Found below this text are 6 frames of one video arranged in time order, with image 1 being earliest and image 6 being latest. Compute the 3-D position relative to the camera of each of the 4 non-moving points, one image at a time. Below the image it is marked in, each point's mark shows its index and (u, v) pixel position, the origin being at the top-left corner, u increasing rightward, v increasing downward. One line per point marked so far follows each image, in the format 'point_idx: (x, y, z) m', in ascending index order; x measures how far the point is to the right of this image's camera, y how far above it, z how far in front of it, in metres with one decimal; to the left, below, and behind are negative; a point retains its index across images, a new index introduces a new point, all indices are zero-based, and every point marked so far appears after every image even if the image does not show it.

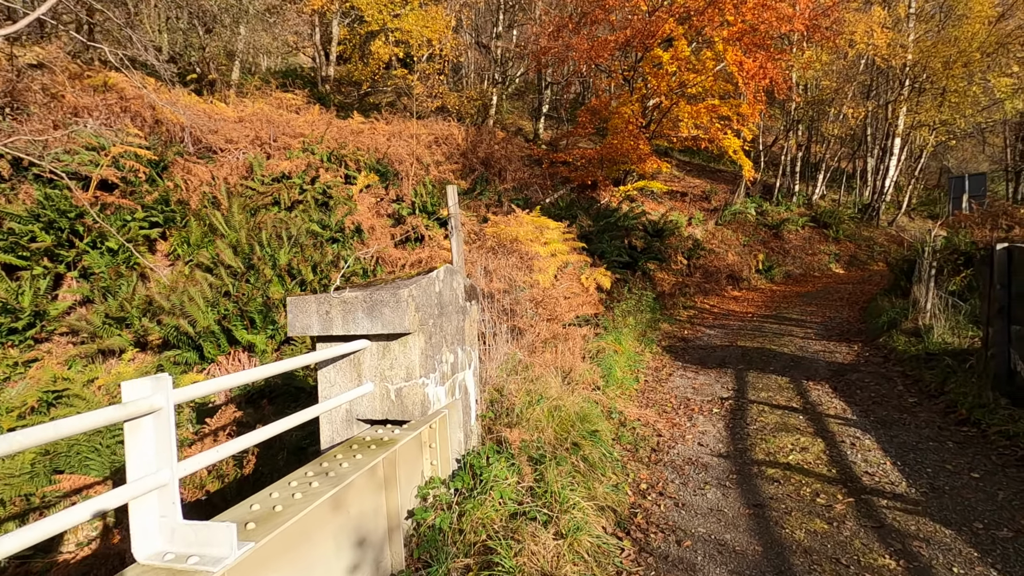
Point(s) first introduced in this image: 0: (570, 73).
0: (+1.8, +6.7, +16.5) m
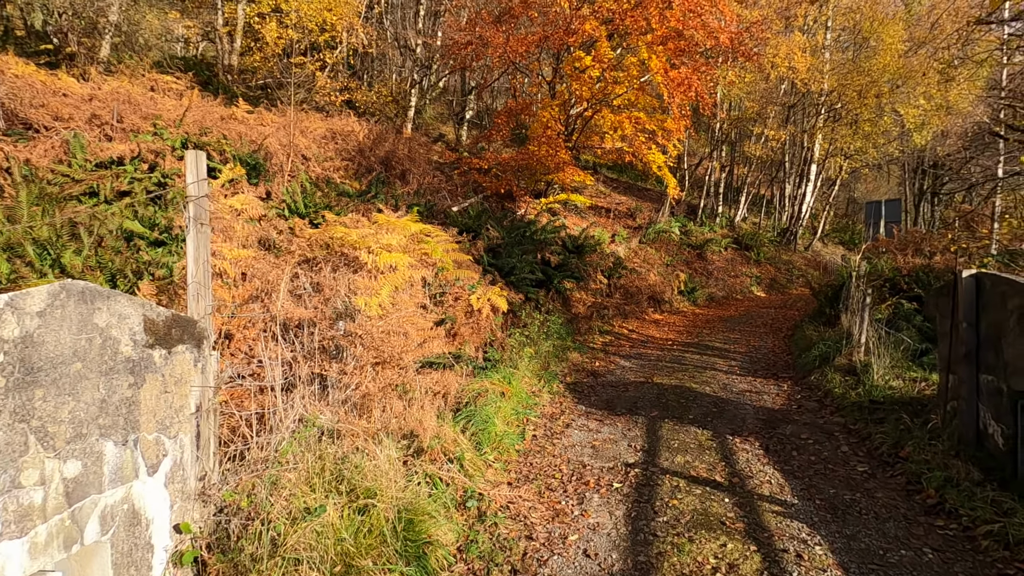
0: (-0.6, +6.2, +15.5) m
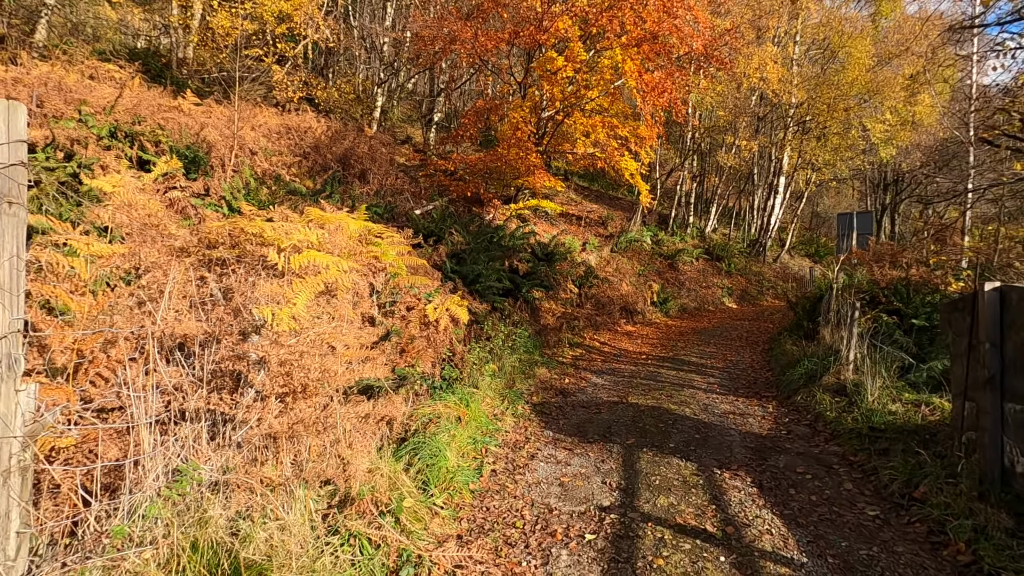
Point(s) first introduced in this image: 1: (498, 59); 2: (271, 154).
0: (-1.4, +5.9, +14.9) m
1: (-0.3, +5.3, +12.4) m
2: (-4.1, +2.3, +9.1) m
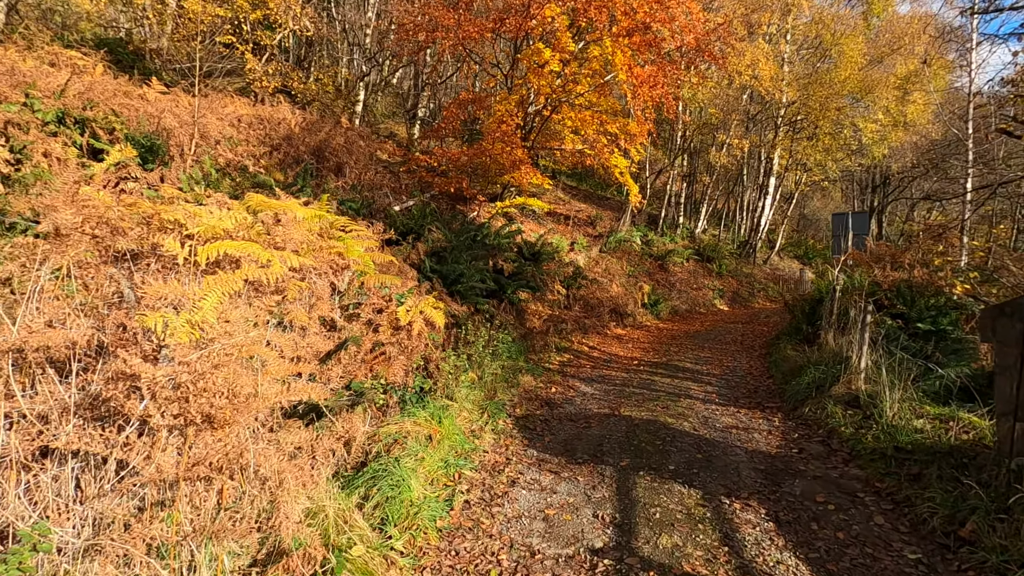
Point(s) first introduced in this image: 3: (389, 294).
0: (-1.8, +5.9, +14.4) m
1: (-0.7, +5.3, +11.9) m
2: (-4.3, +2.3, +8.5) m
3: (-1.1, -0.1, +4.6) m
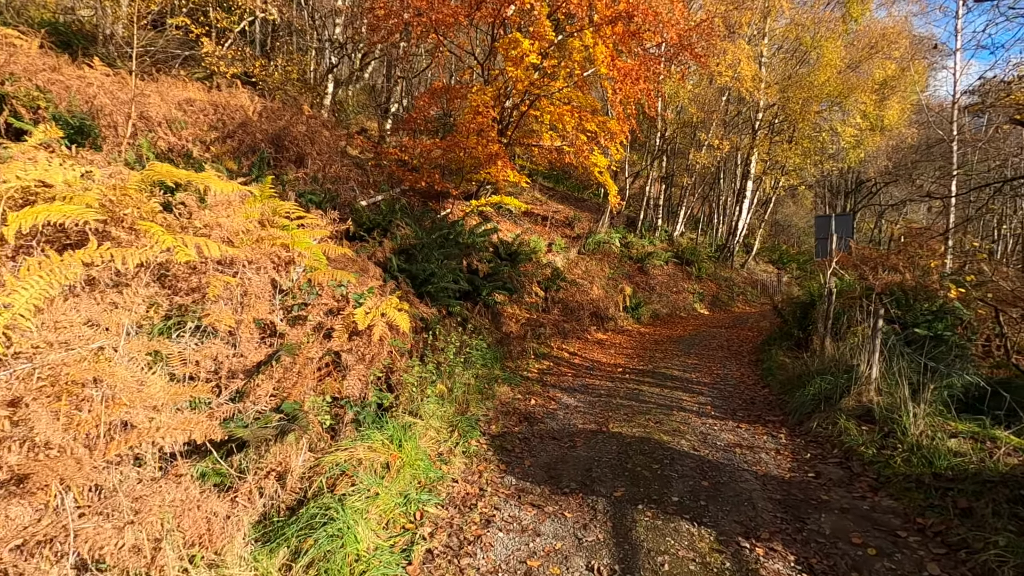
0: (-2.4, +5.8, +13.7) m
1: (-1.2, +5.3, +11.3) m
2: (-4.7, +2.3, +7.8) m
3: (-1.2, 0.0, +4.0) m
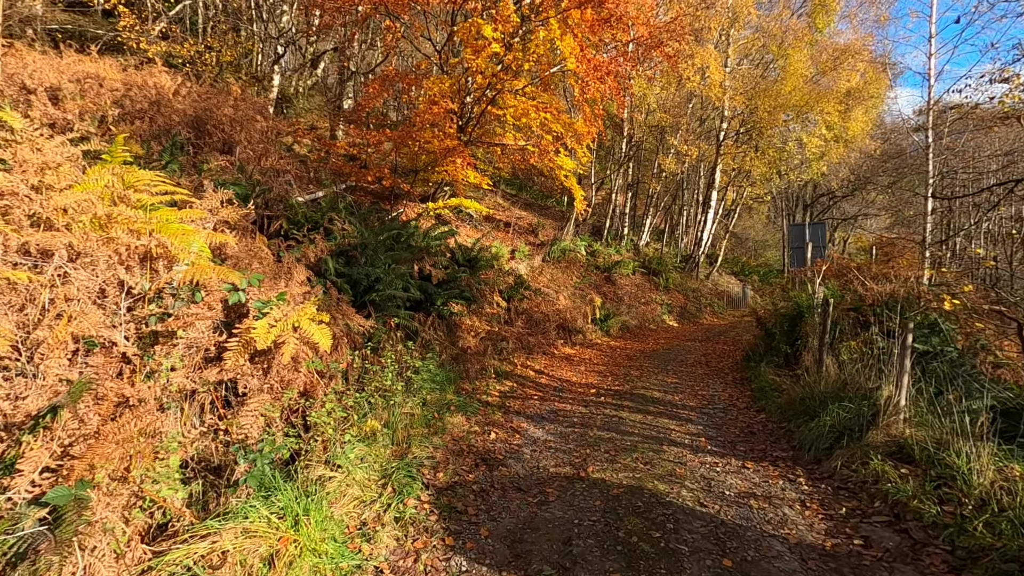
0: (-3.3, +5.6, +12.7) m
1: (-1.9, +5.1, +10.3) m
2: (-5.2, +2.2, +6.5) m
3: (-1.5, -0.1, +2.9) m
